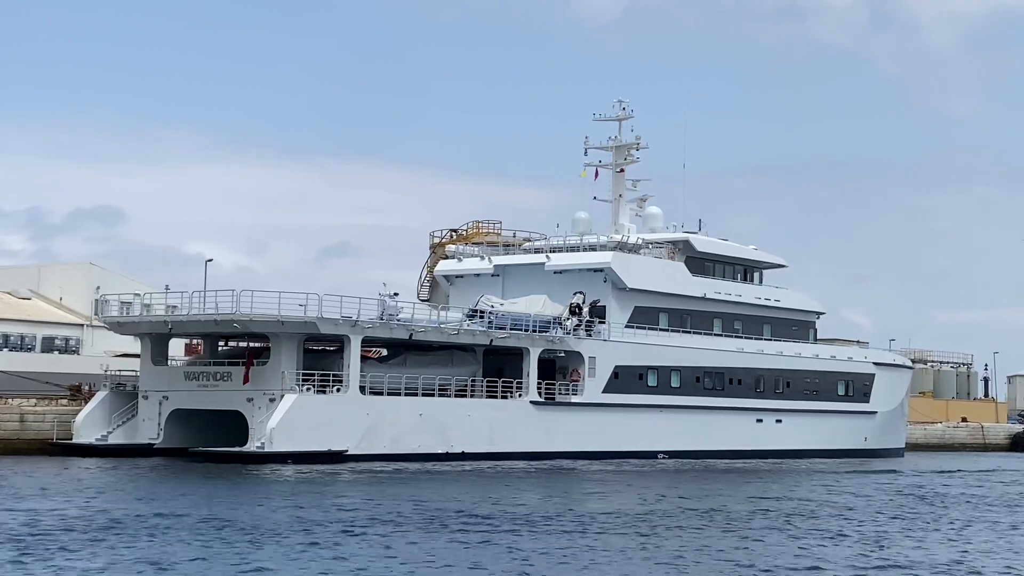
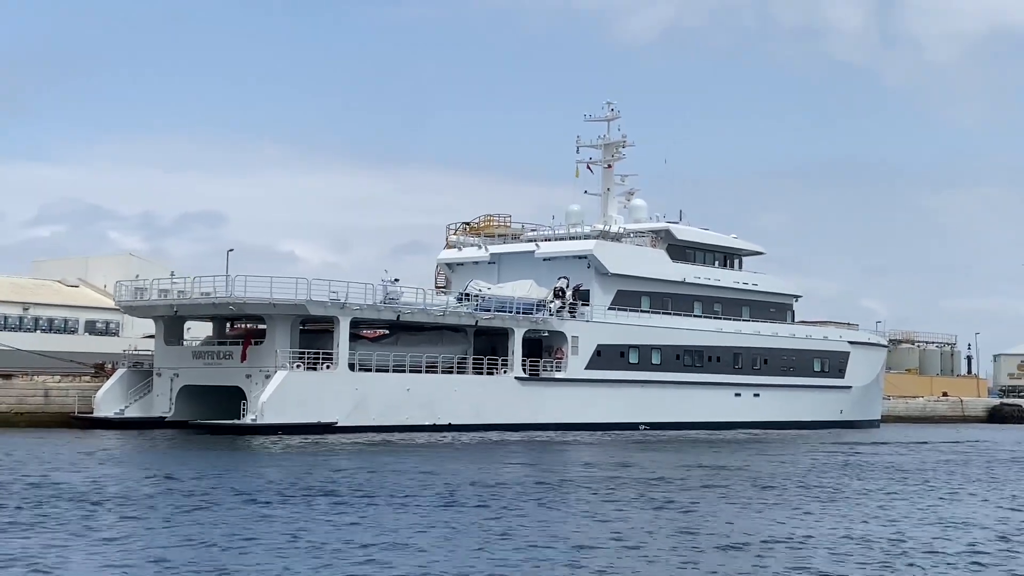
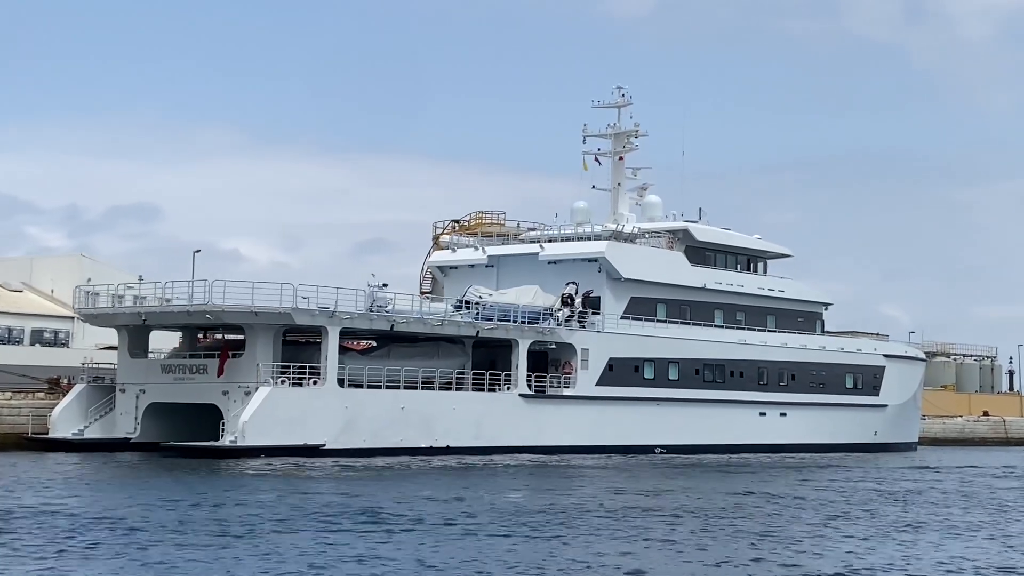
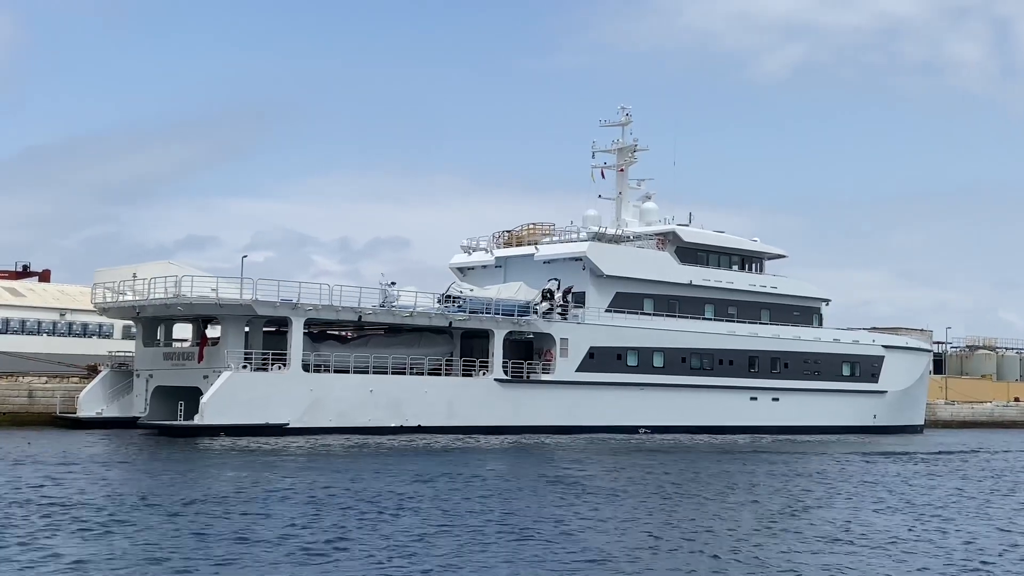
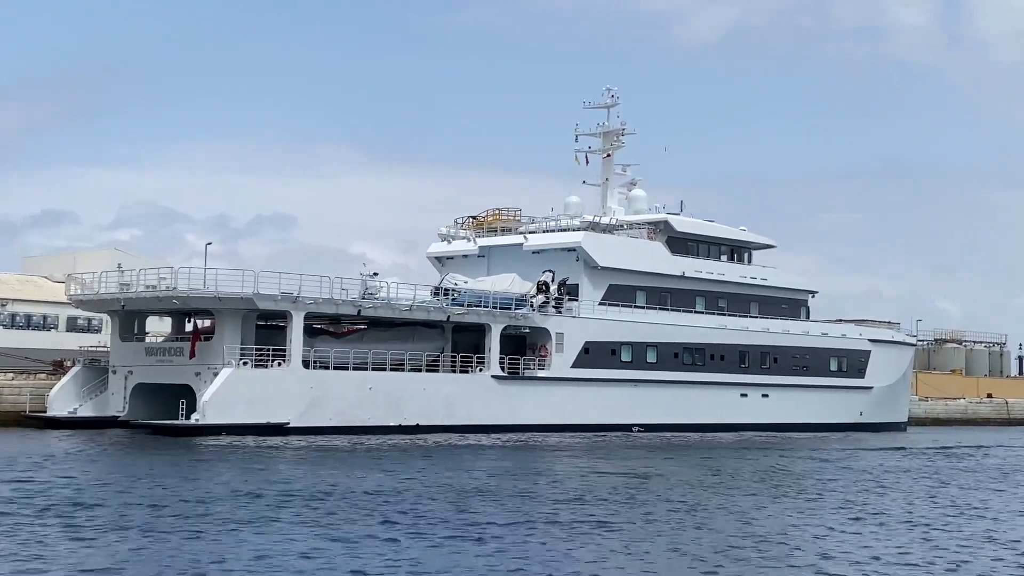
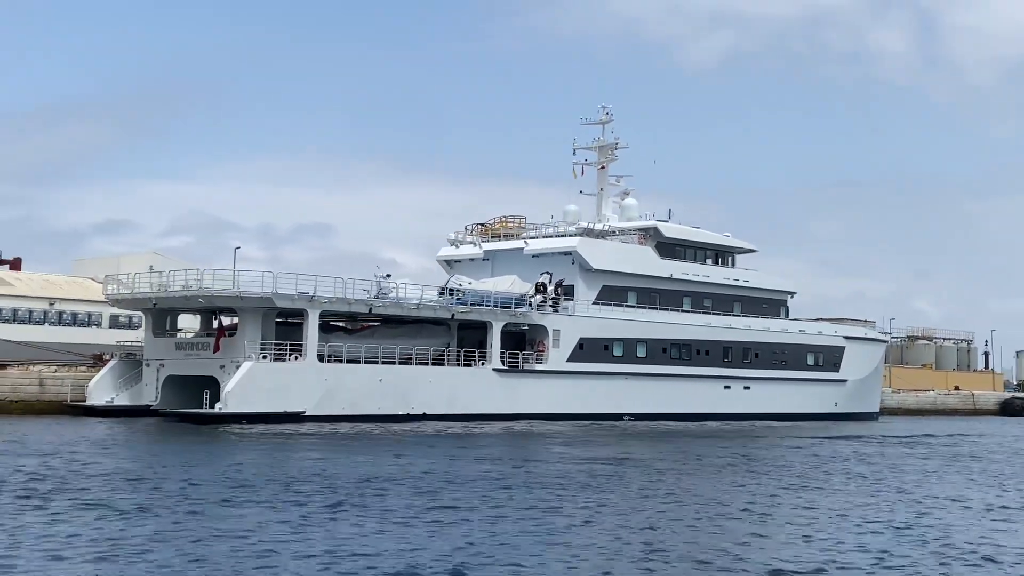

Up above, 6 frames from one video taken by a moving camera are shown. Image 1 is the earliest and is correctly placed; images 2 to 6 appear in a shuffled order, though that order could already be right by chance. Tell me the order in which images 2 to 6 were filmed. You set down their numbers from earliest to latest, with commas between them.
3, 2, 5, 6, 4
